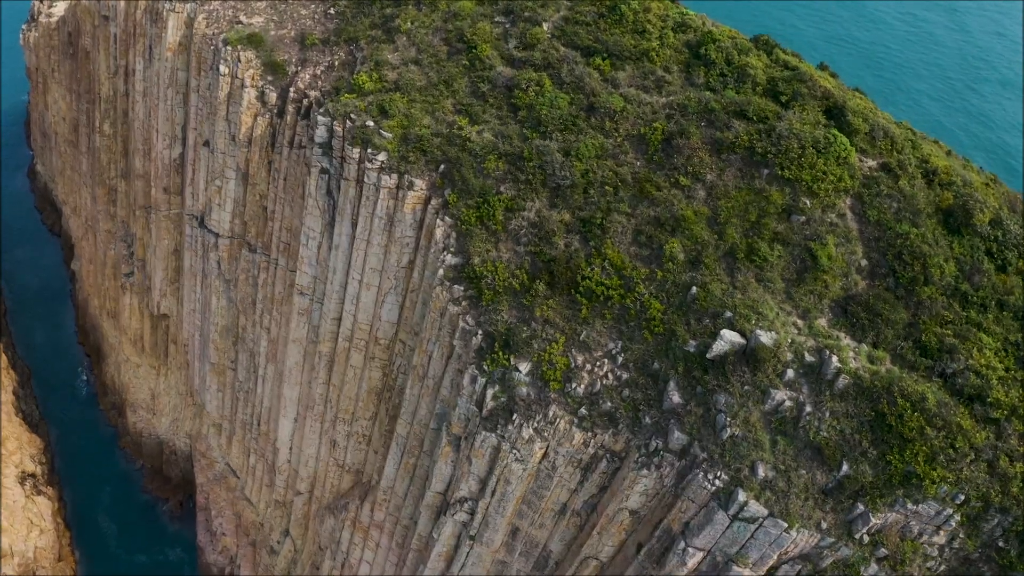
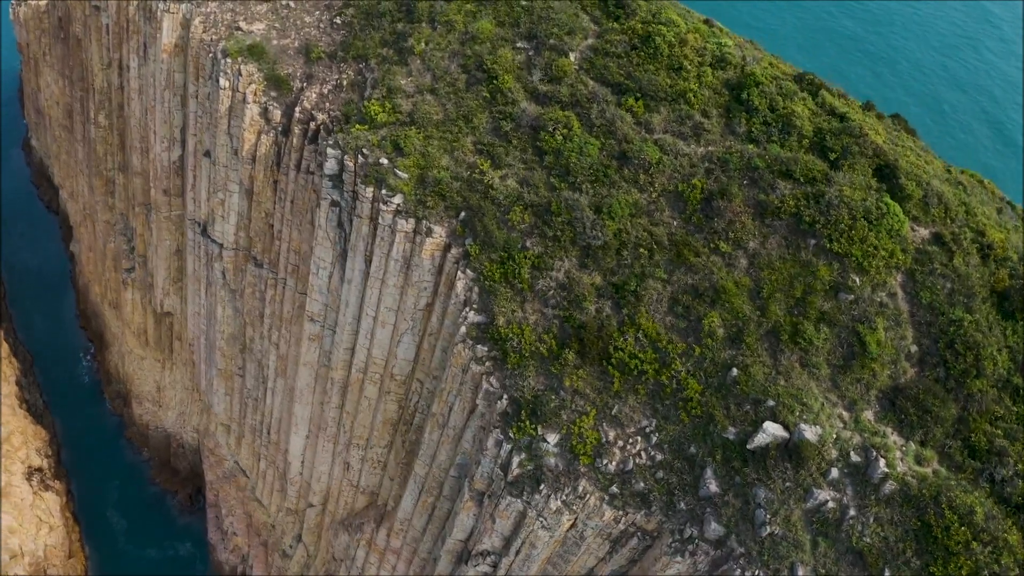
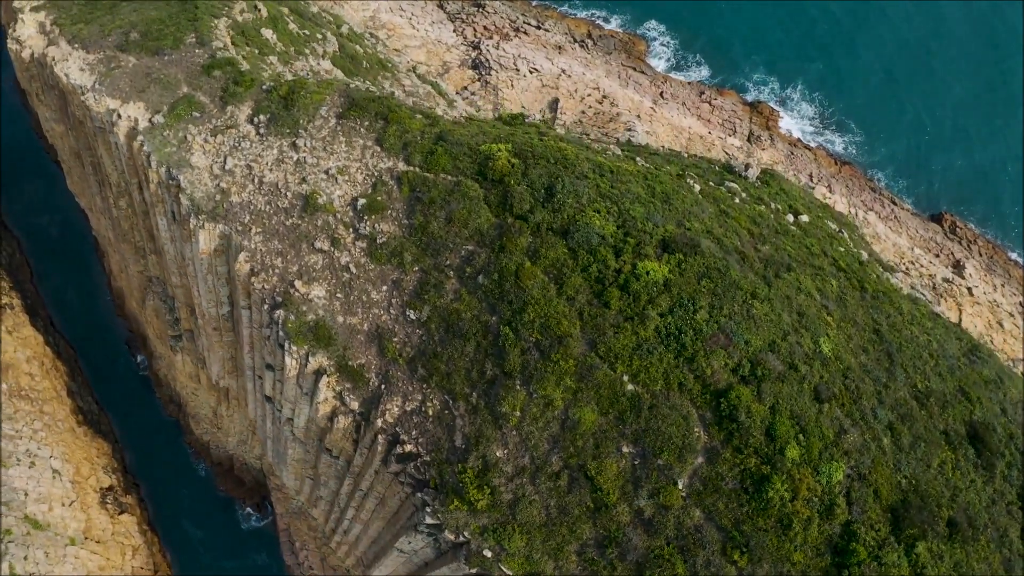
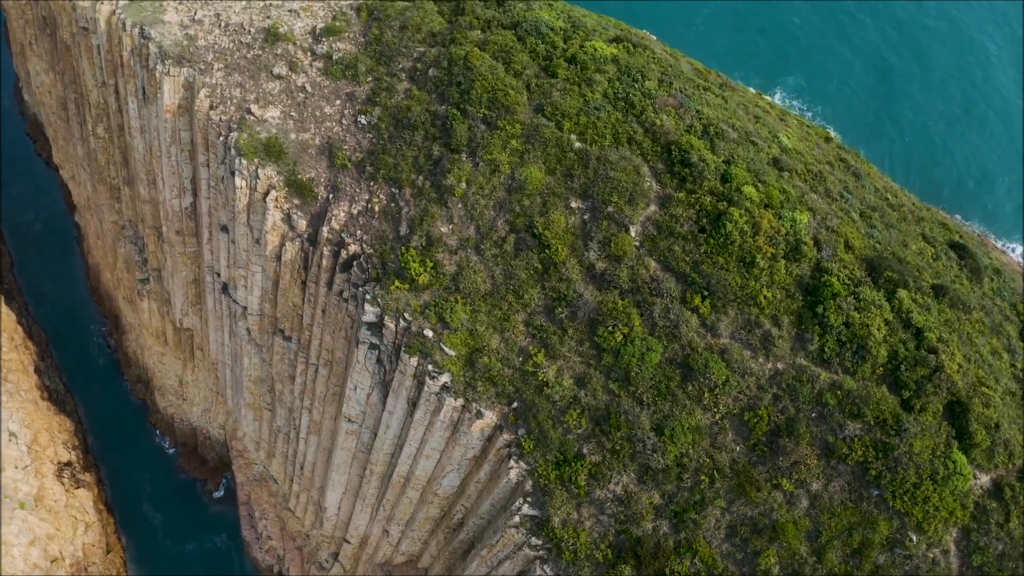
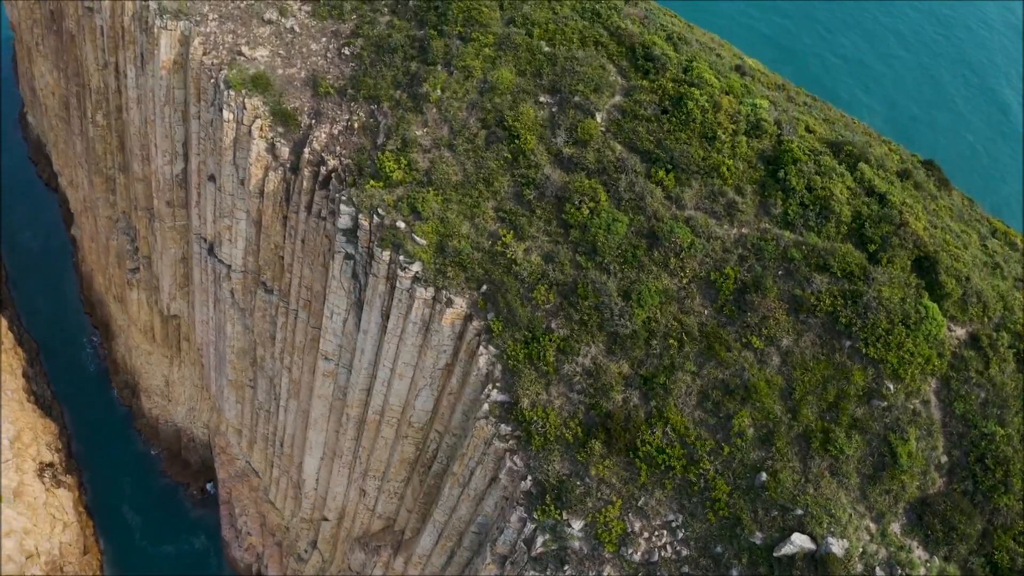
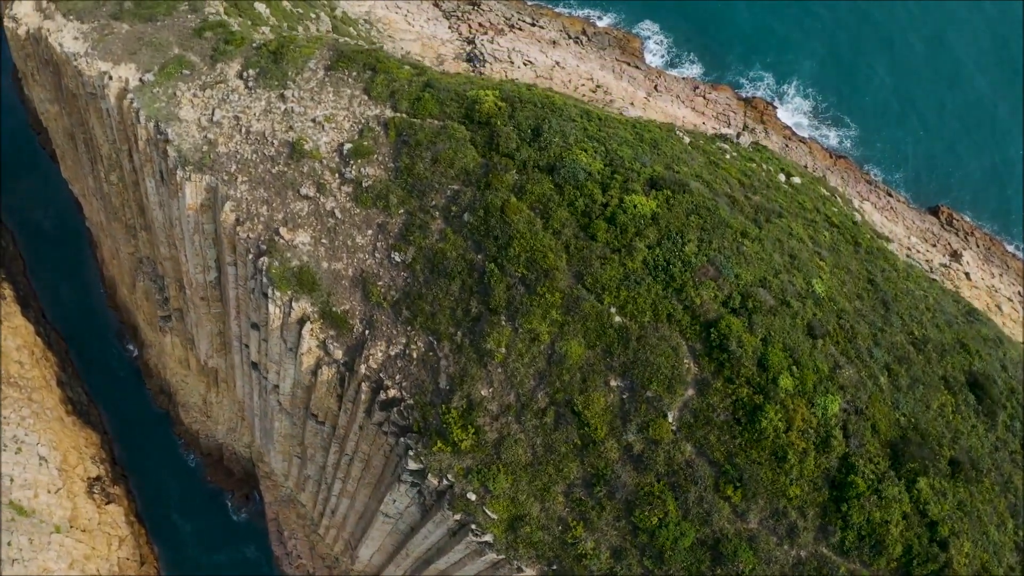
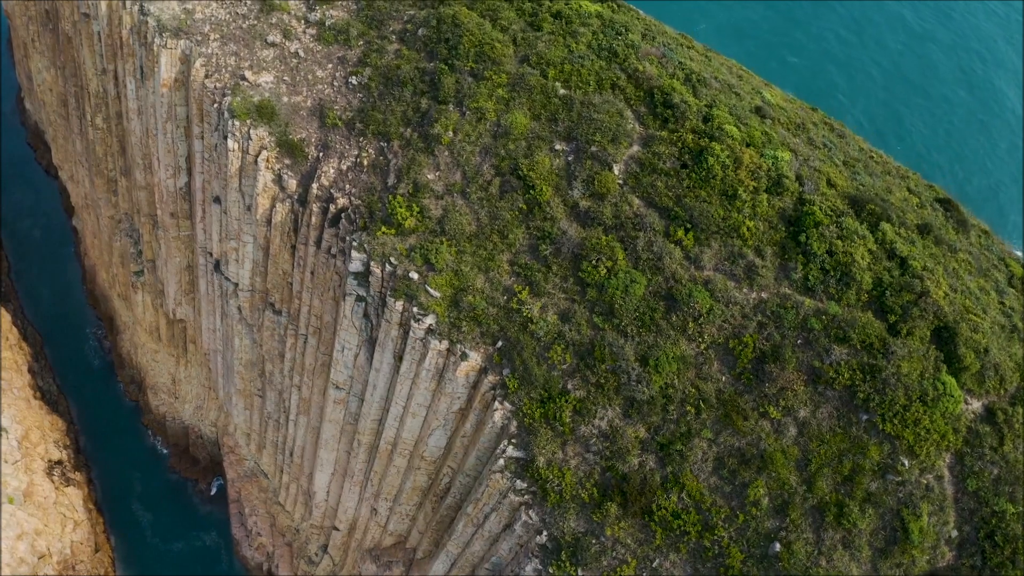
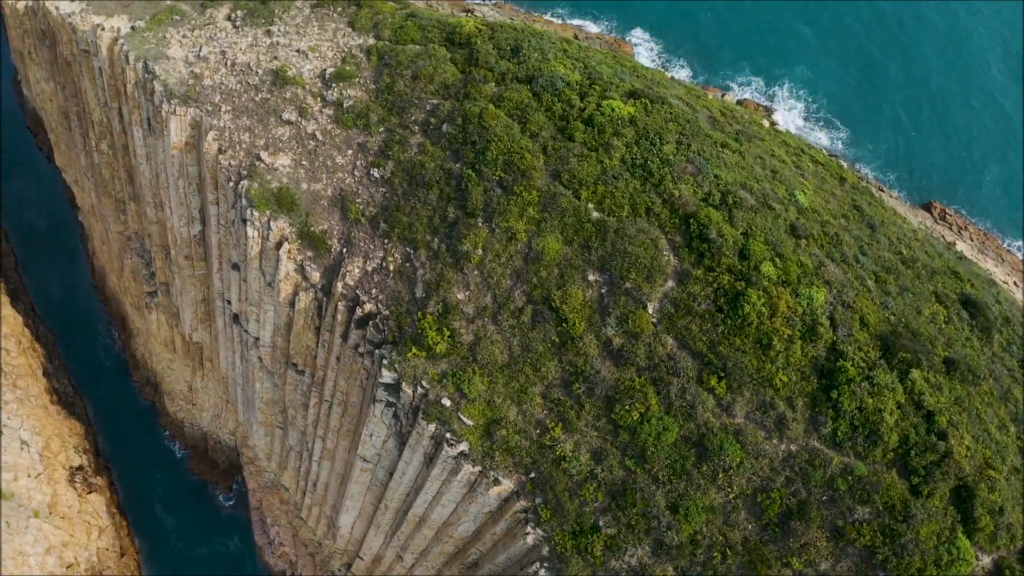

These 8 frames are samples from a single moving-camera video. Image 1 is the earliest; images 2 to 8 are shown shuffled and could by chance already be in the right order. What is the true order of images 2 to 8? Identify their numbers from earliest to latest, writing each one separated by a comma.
2, 5, 7, 4, 8, 6, 3
